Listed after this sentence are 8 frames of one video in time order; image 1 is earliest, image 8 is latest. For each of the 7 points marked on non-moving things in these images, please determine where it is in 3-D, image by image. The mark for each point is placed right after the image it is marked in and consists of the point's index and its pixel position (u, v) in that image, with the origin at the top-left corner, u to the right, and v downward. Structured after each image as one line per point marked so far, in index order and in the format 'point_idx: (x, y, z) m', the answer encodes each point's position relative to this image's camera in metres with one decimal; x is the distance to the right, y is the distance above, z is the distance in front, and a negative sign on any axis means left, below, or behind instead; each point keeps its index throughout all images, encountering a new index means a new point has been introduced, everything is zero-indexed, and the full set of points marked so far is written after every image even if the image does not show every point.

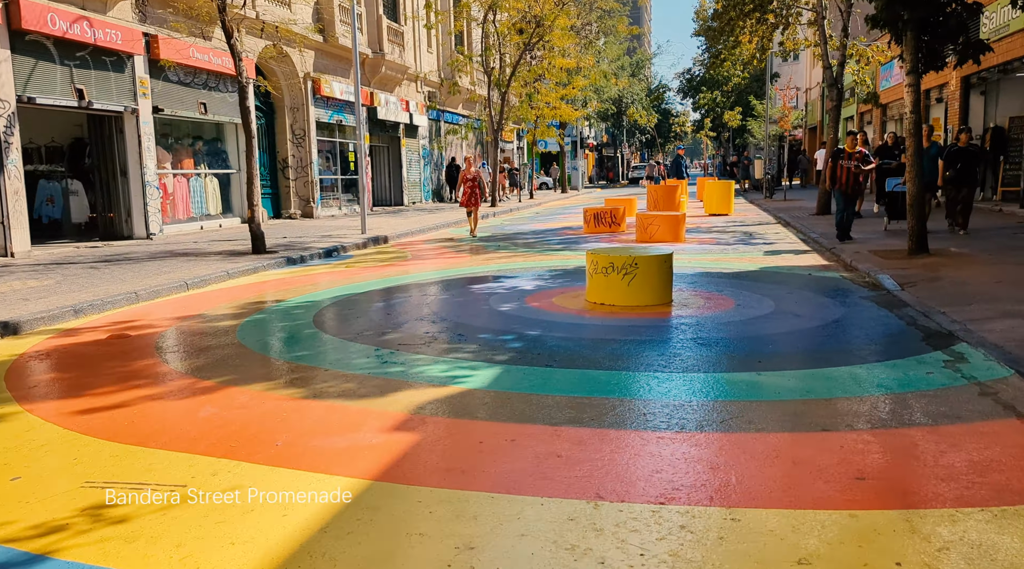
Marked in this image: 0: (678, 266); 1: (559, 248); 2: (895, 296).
0: (+2.2, +0.2, +12.2) m
1: (+0.8, +0.6, +16.1) m
2: (+3.8, -0.1, +9.3) m
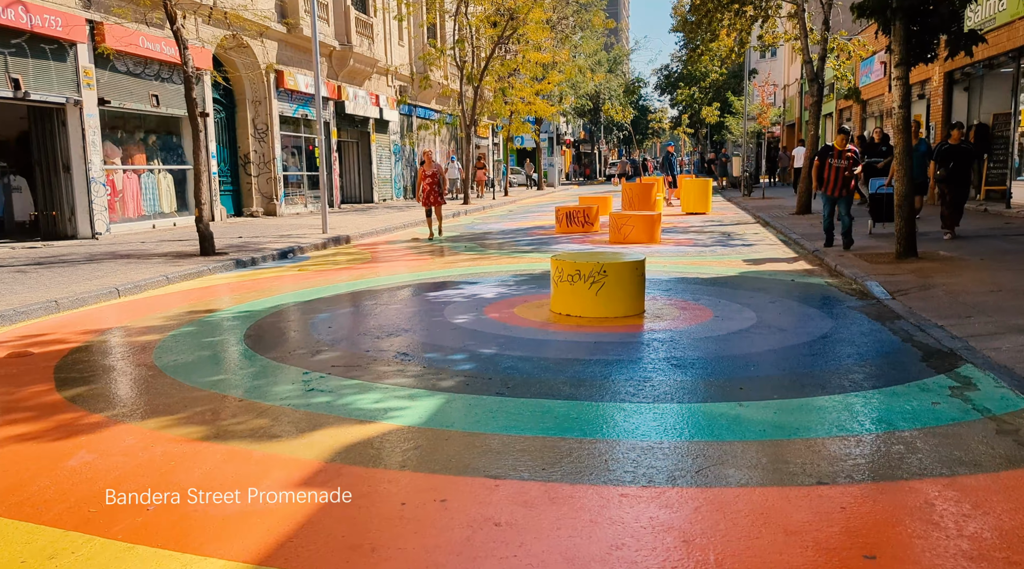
0: (+1.7, +0.1, +11.4) m
1: (+0.3, +0.6, +15.3) m
2: (+3.4, -0.2, +8.5) m
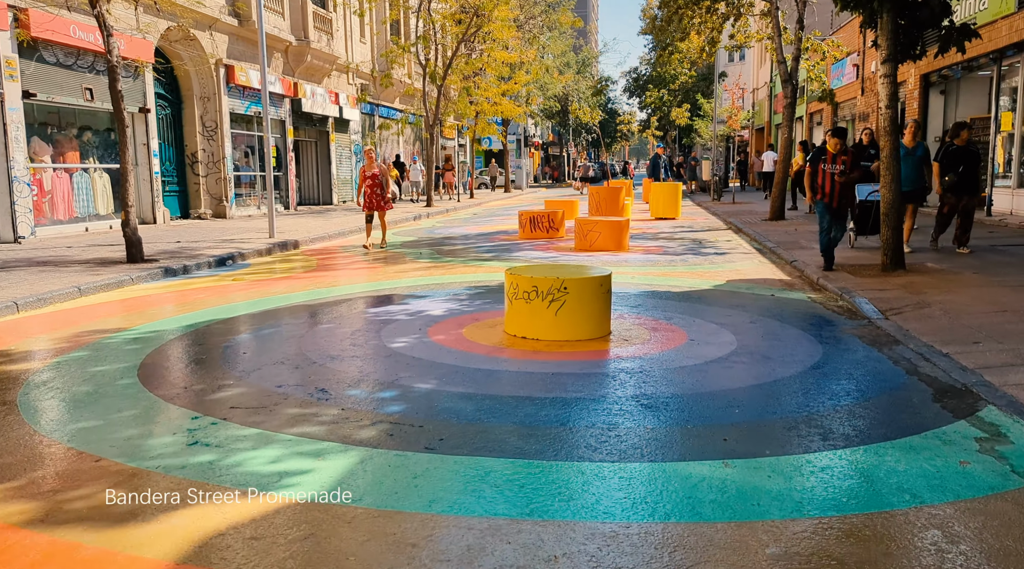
0: (+1.2, 0.0, +10.5) m
1: (-0.4, +0.4, +14.2) m
2: (+3.0, -0.4, +7.6) m
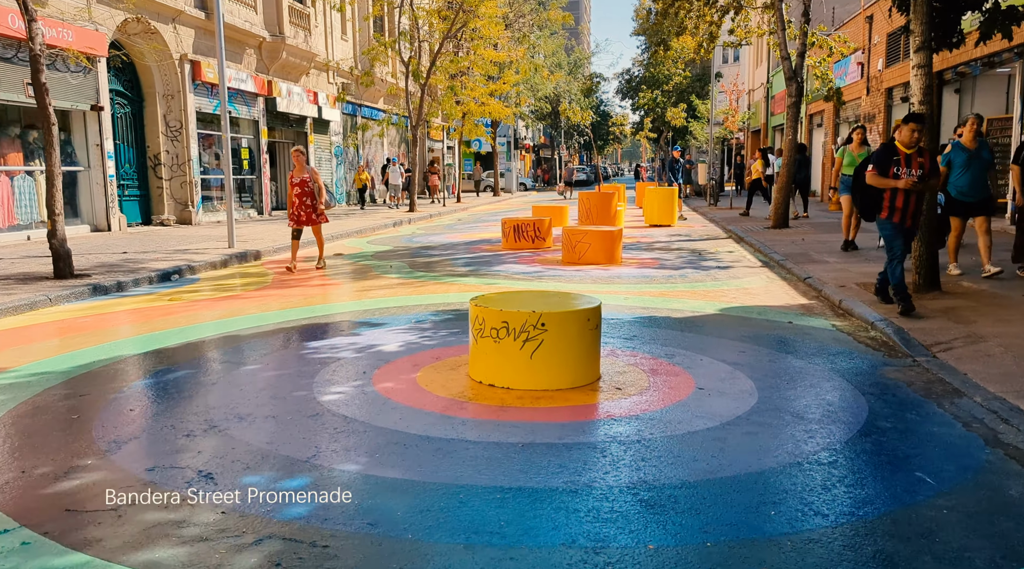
0: (+1.0, -0.2, +9.0) m
1: (-0.6, +0.2, +12.8) m
2: (+2.8, -0.6, +6.2) m
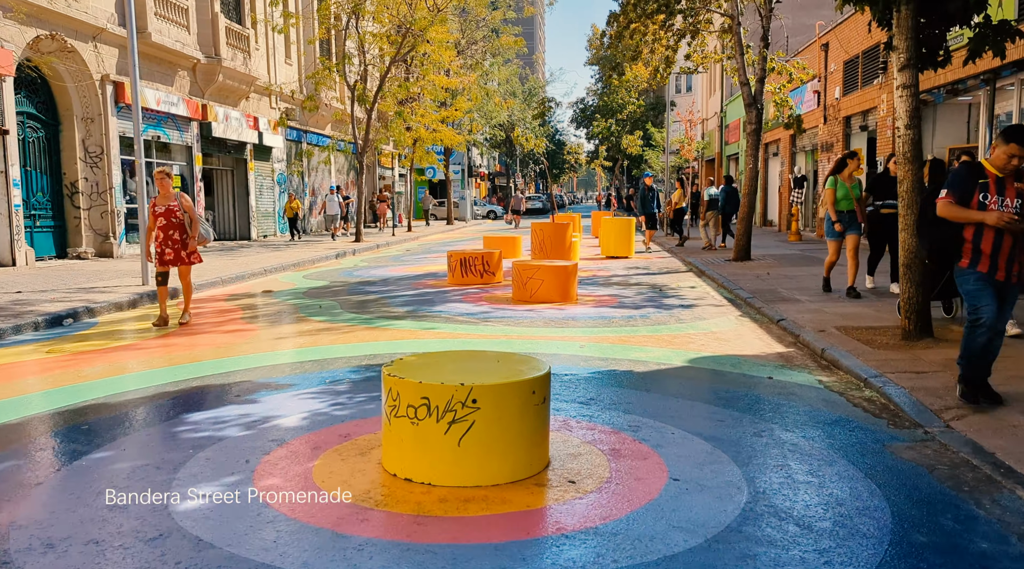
0: (+0.4, -0.6, +7.8) m
1: (-1.3, -0.3, +11.5) m
2: (+2.4, -0.9, +5.0) m
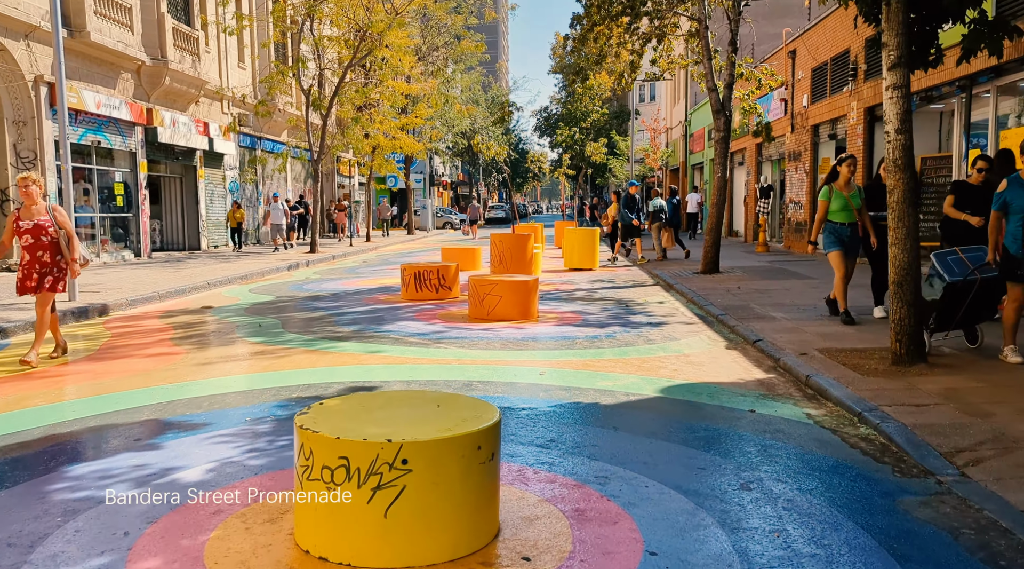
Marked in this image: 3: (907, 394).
0: (+0.1, -0.8, +6.9) m
1: (-1.8, -0.5, +10.6) m
2: (+2.1, -1.0, +4.2) m
3: (+2.8, -0.8, +6.6) m
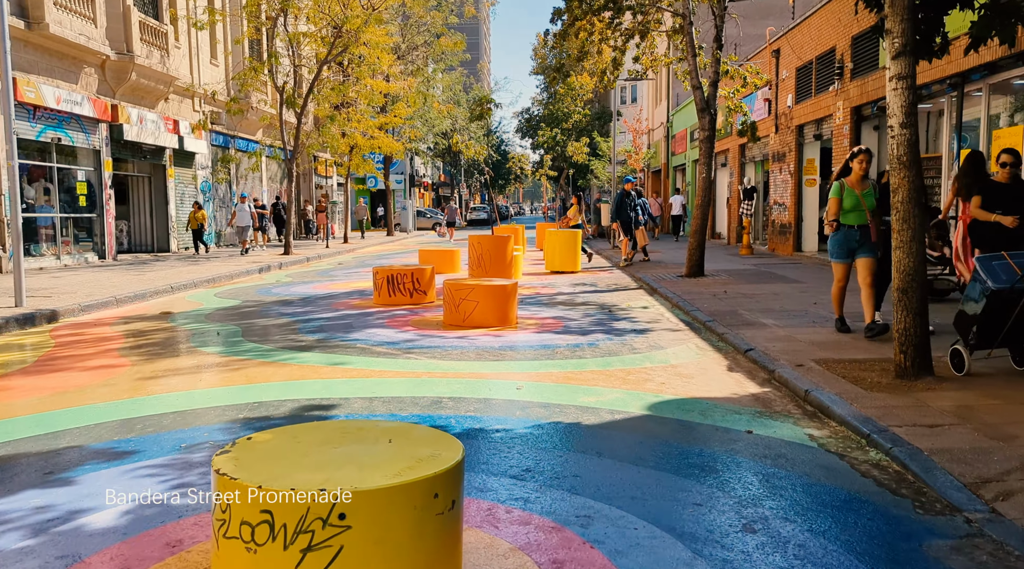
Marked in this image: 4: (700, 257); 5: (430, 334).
0: (-0.1, -0.9, +6.3) m
1: (-2.1, -0.6, +9.9) m
2: (+2.0, -1.1, +3.6) m
3: (+2.6, -0.8, +6.0) m
4: (+3.5, +0.5, +17.5) m
5: (-0.9, -0.5, +10.4) m
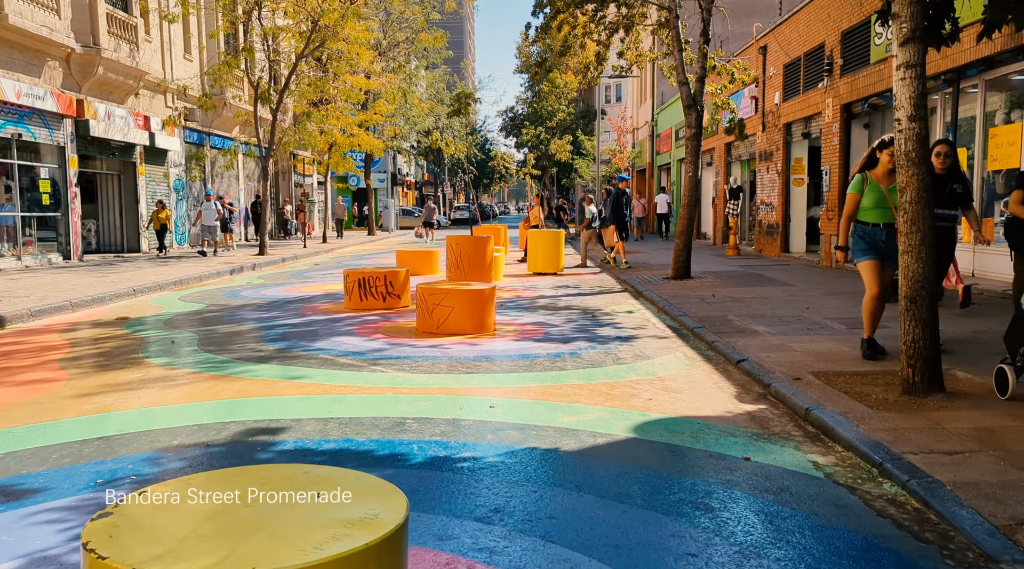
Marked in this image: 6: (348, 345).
0: (-0.3, -0.9, +5.6) m
1: (-2.3, -0.6, +9.2) m
2: (+1.9, -1.1, +3.0) m
3: (+2.4, -0.9, +5.4) m
4: (+3.2, +0.5, +16.9) m
5: (-1.2, -0.6, +9.7) m
6: (-1.7, -0.6, +9.4) m
